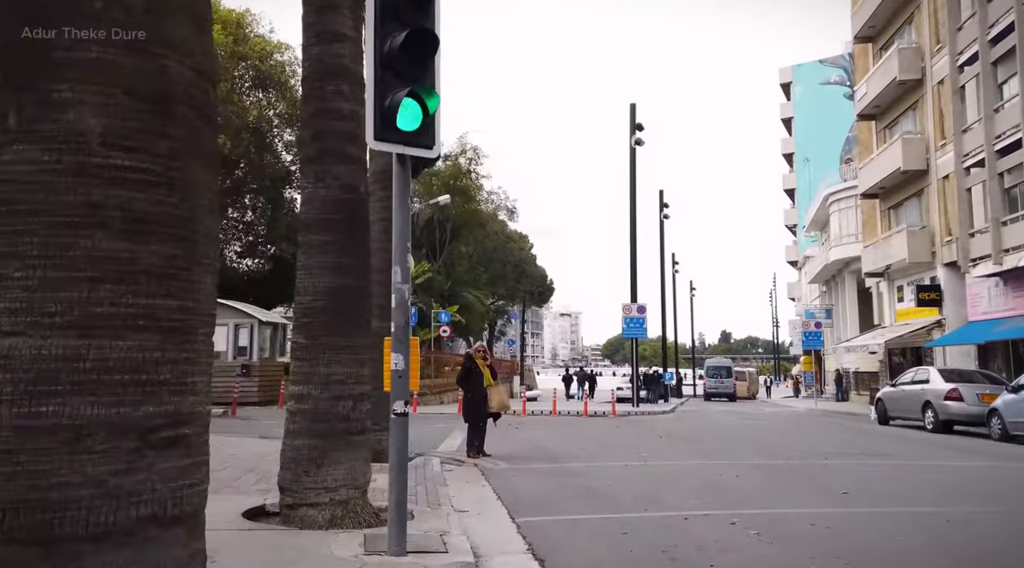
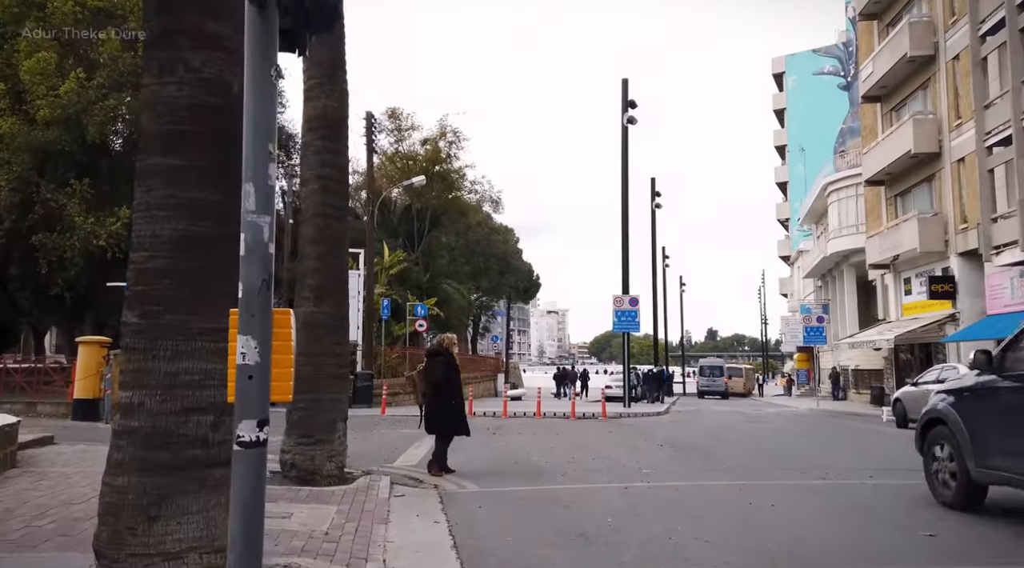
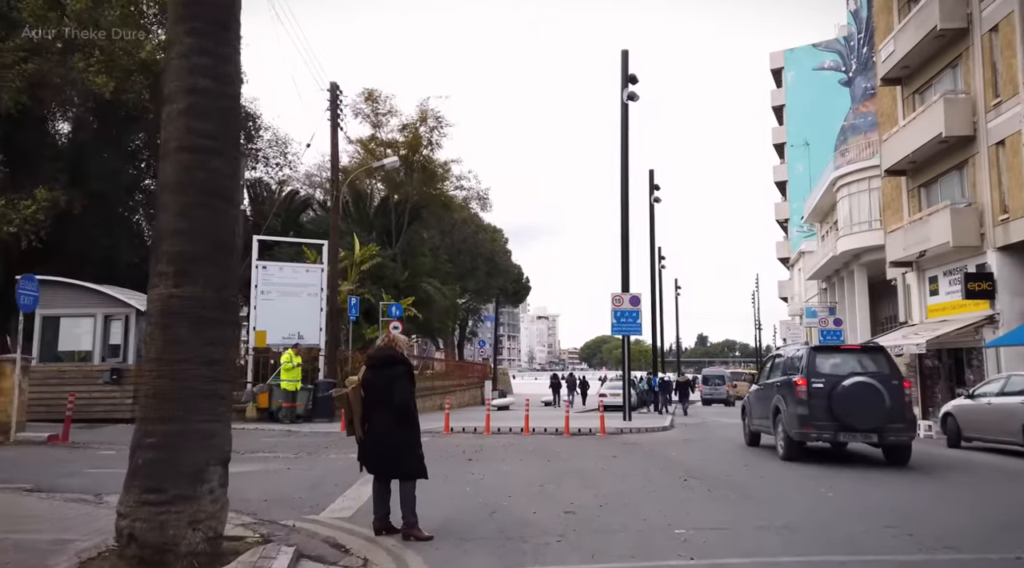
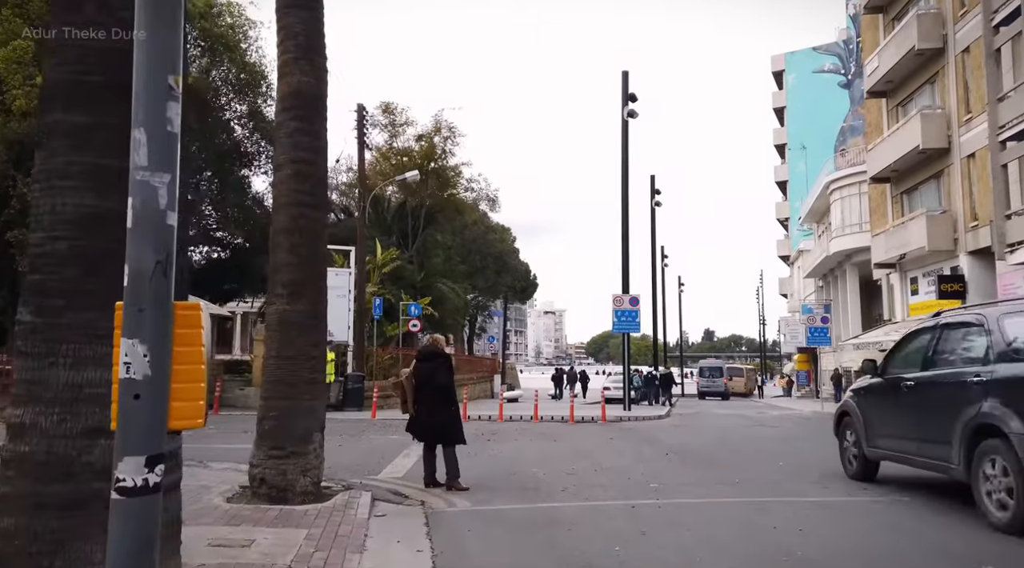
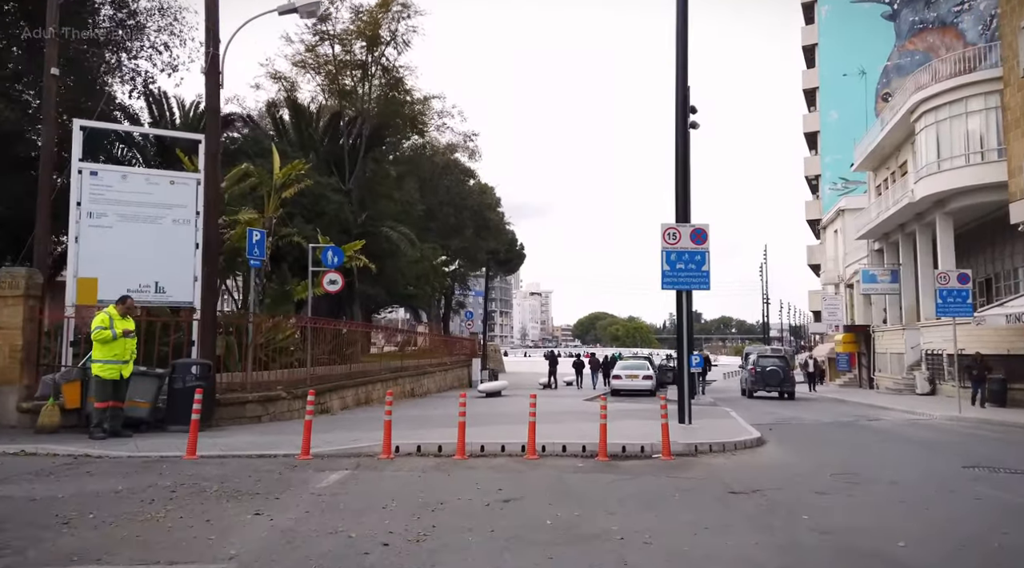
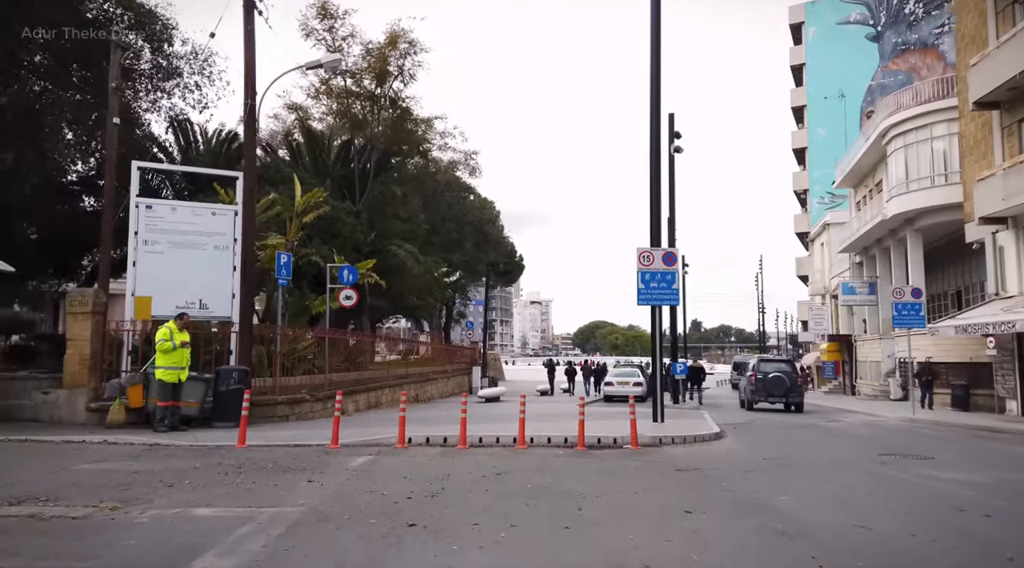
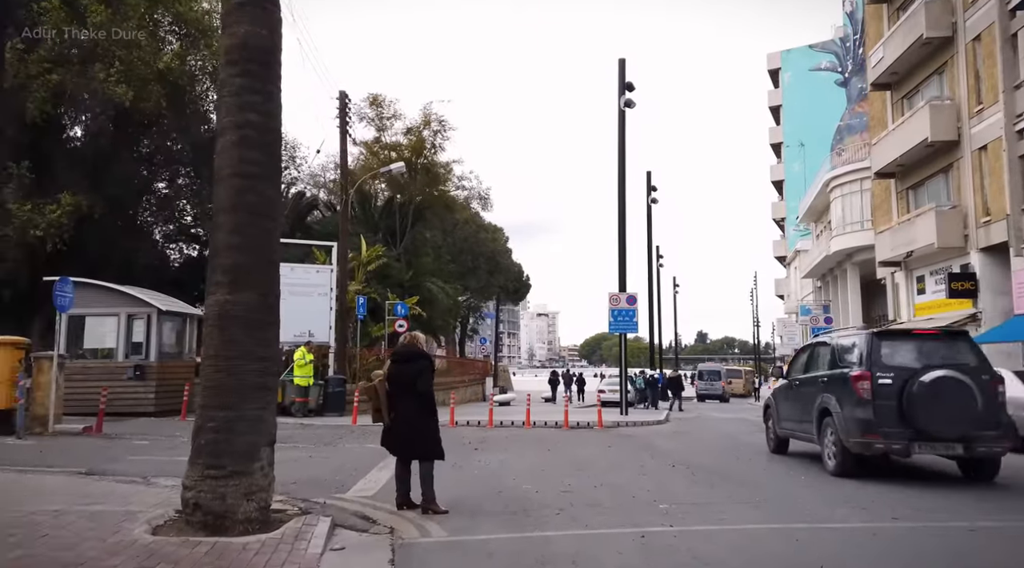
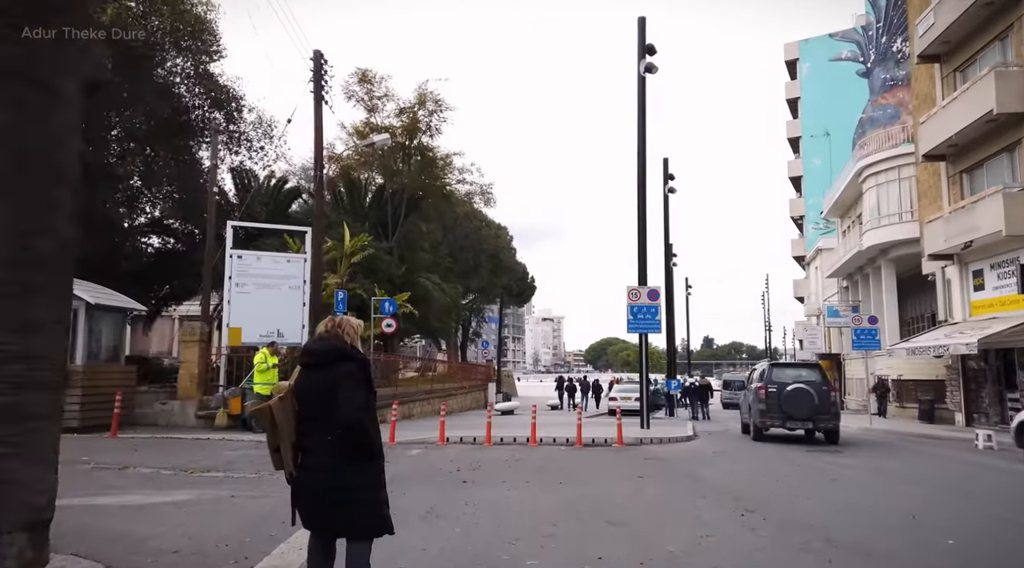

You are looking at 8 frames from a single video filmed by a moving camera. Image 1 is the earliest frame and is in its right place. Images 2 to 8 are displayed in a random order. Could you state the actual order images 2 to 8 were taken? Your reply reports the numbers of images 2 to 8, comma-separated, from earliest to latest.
2, 4, 7, 3, 8, 6, 5
